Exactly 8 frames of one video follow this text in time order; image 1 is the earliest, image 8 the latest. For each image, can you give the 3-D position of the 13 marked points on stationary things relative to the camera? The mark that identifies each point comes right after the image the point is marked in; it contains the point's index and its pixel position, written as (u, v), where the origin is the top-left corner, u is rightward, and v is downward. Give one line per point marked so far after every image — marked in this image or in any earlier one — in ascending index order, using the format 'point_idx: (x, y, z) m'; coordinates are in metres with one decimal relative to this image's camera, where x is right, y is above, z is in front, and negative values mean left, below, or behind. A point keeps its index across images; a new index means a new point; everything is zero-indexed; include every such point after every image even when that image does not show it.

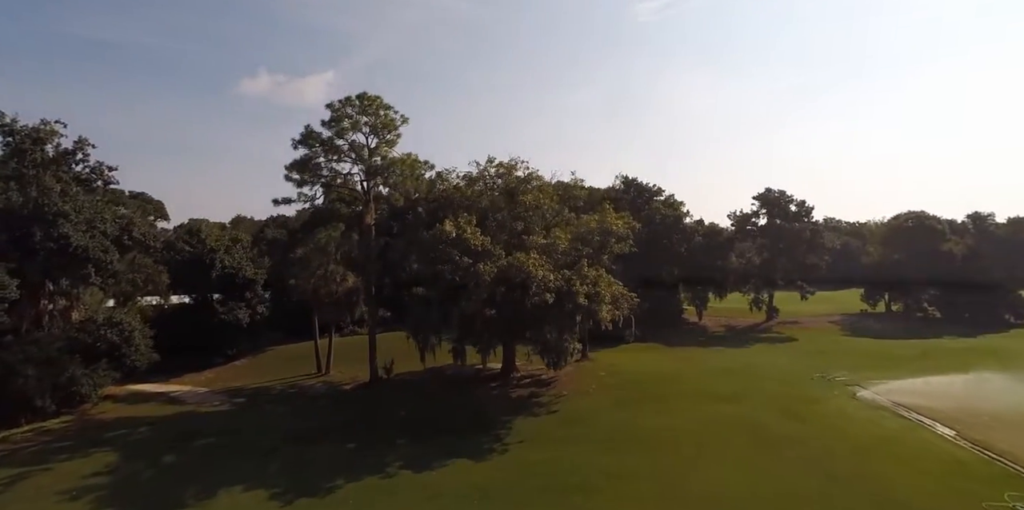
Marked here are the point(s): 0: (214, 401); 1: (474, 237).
0: (-9.7, -4.7, +19.9) m
1: (-1.1, +0.5, +17.4) m
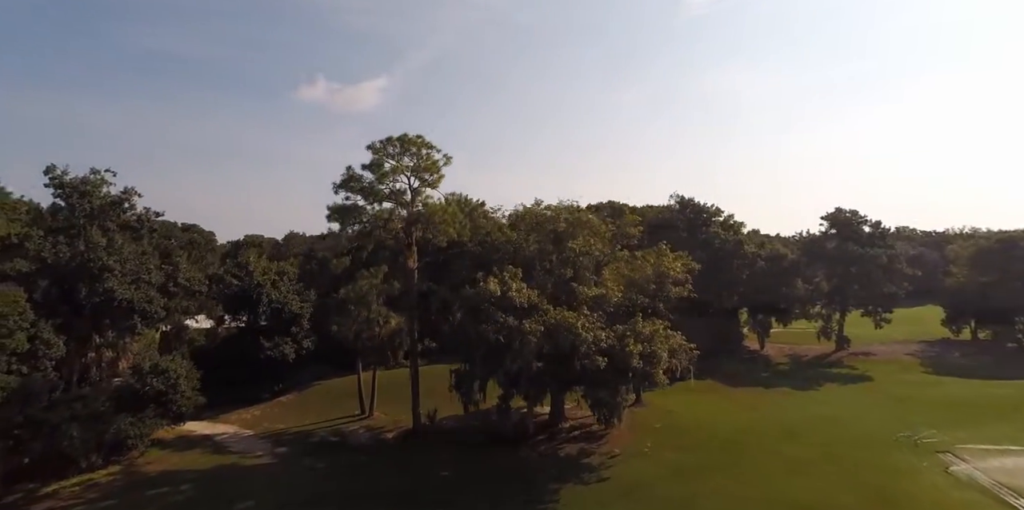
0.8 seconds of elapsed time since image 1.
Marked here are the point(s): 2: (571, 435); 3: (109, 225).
0: (-8.1, -6.2, +19.7) m
1: (+0.2, -1.0, +16.3) m
2: (+1.8, -5.7, +19.5) m
3: (-12.3, +0.7, +18.8) m
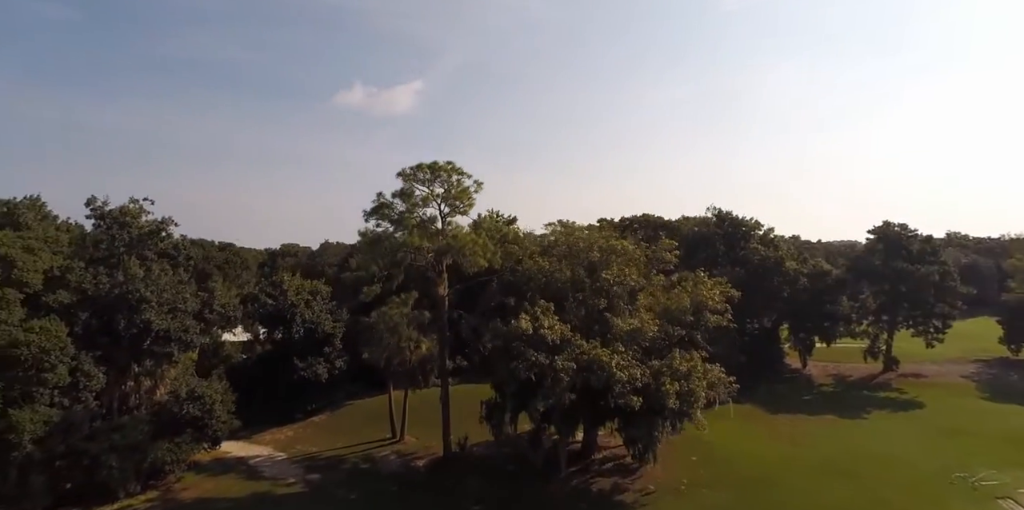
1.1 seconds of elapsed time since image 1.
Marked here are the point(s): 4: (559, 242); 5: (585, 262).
0: (-7.1, -7.1, +19.8) m
1: (+1.0, -1.9, +16.0) m
2: (+2.8, -6.6, +19.0) m
3: (-11.3, -0.1, +19.1) m
4: (+1.5, +0.4, +19.2) m
5: (+2.2, -0.3, +18.4) m
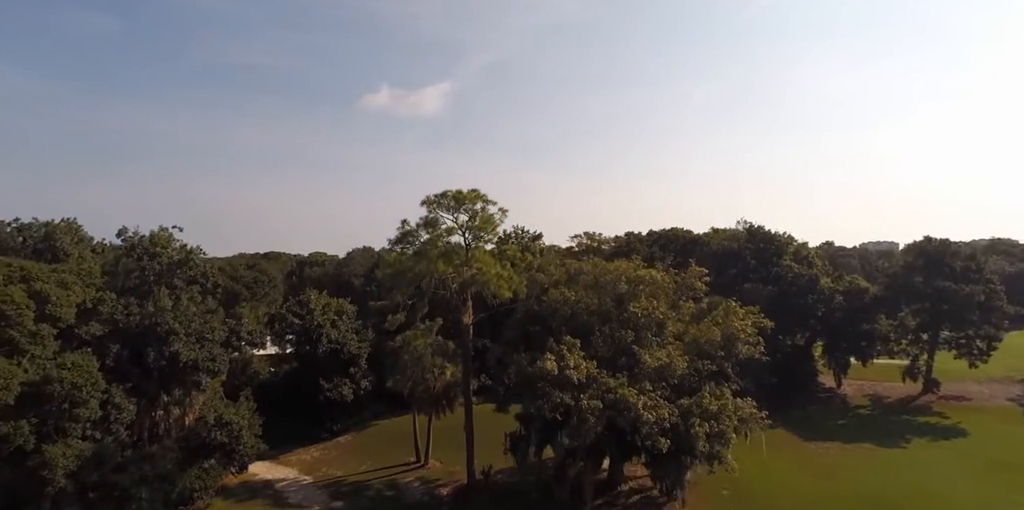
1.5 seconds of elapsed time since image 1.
0: (-6.3, -8.0, +19.8) m
1: (+1.6, -2.8, +15.6) m
2: (+3.6, -7.5, +18.7) m
3: (-10.5, -1.0, +19.3) m
4: (+2.2, -0.5, +18.8) m
5: (+2.9, -1.2, +18.0) m
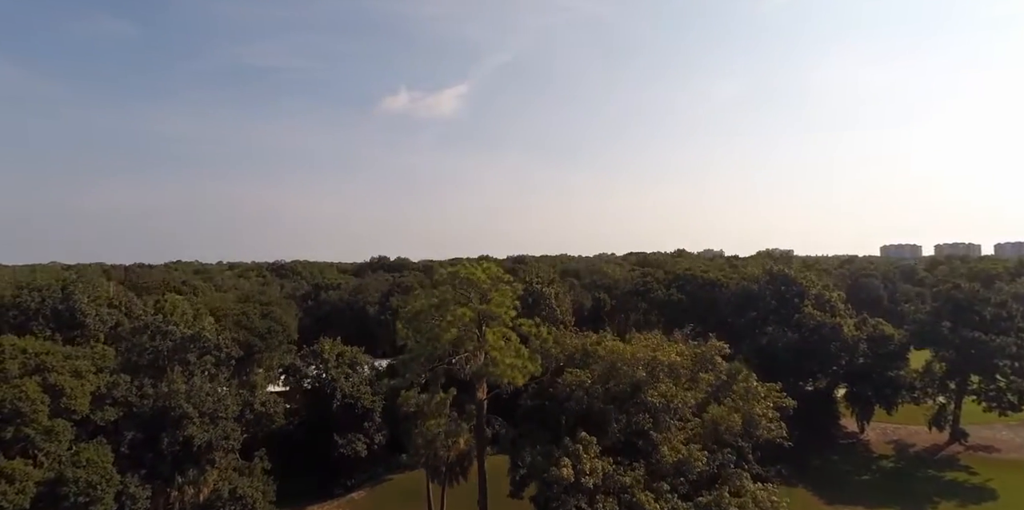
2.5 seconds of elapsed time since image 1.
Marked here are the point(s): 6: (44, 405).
0: (-5.8, -10.3, +19.8) m
1: (+2.0, -5.2, +15.3) m
2: (+4.0, -9.8, +18.3) m
3: (-10.1, -3.4, +19.3) m
4: (+2.7, -2.9, +18.4) m
5: (+3.3, -3.5, +17.6) m
6: (-12.0, -3.8, +15.8) m
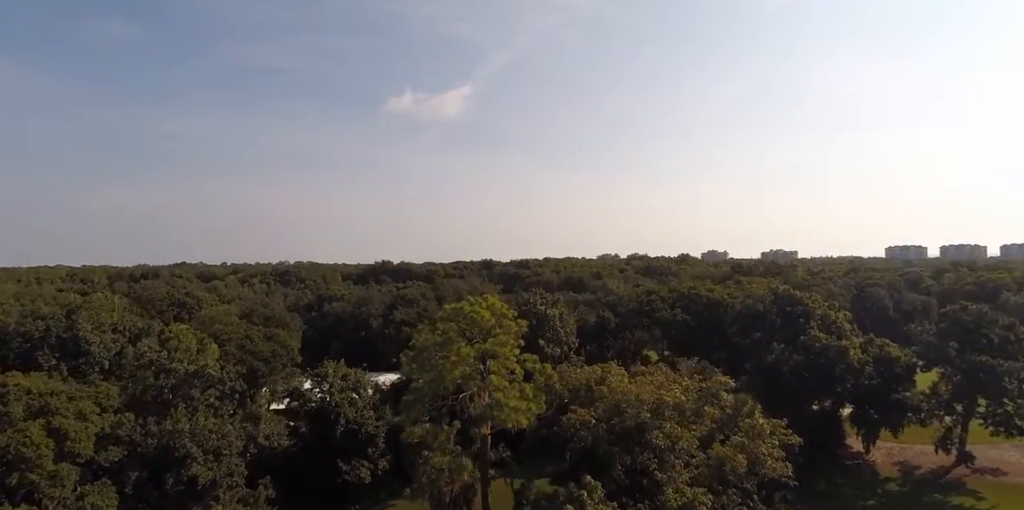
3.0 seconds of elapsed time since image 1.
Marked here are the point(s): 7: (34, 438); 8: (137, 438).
0: (-5.7, -11.4, +19.8) m
1: (+2.1, -6.3, +15.2) m
2: (+4.2, -10.9, +18.3) m
3: (-10.0, -4.5, +19.3) m
4: (+2.8, -4.0, +18.4) m
5: (+3.4, -4.6, +17.6) m
6: (-11.9, -5.0, +15.8) m
7: (-12.1, -4.6, +15.6) m
8: (-10.7, -5.2, +17.6) m
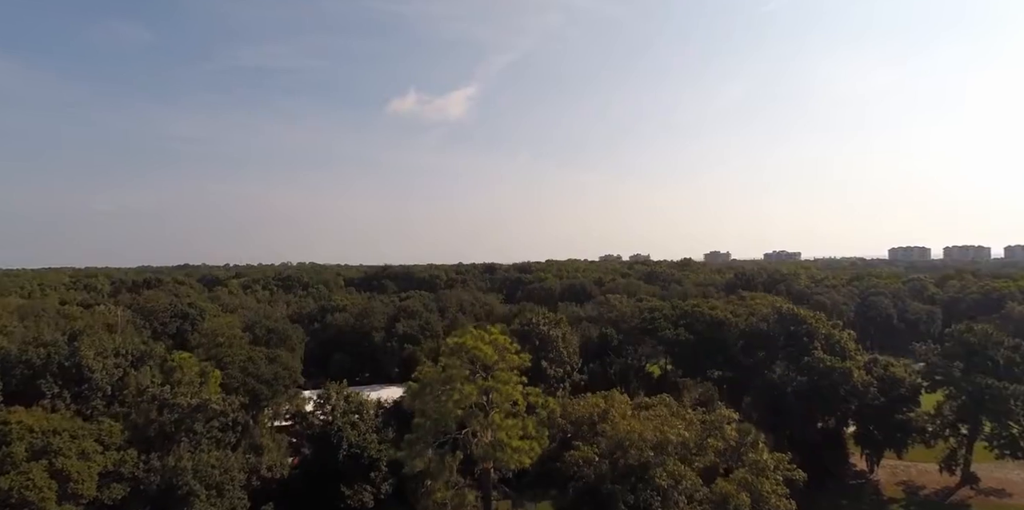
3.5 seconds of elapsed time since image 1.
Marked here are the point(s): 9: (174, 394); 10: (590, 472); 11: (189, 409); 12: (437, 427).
0: (-5.6, -12.4, +19.8) m
1: (+2.2, -7.4, +15.2) m
2: (+4.3, -11.9, +18.2) m
3: (-9.9, -5.6, +19.2) m
4: (+2.9, -5.0, +18.3) m
5: (+3.5, -5.7, +17.5) m
6: (-11.8, -6.1, +15.8) m
7: (-12.1, -5.7, +15.6) m
8: (-10.6, -6.3, +17.6) m
9: (-10.6, -4.2, +19.2) m
10: (+2.2, -5.9, +17.5) m
11: (-10.4, -5.0, +19.9) m
12: (-2.2, -5.0, +17.9) m
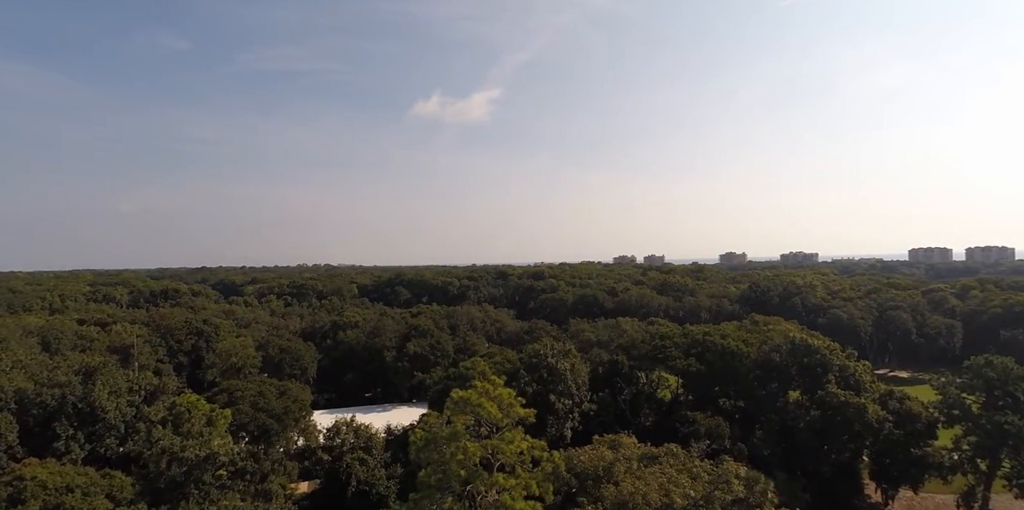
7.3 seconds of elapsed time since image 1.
0: (-5.4, -14.1, +19.9) m
1: (+2.2, -9.1, +15.1) m
2: (+4.4, -13.6, +18.1) m
3: (-9.7, -7.2, +19.4) m
4: (+3.0, -6.7, +18.1) m
5: (+3.6, -7.3, +17.3) m
6: (-11.7, -7.8, +16.0) m
7: (-12.0, -7.5, +15.8) m
8: (-10.5, -8.0, +17.8) m
9: (-10.5, -5.9, +19.4) m
10: (+2.3, -7.6, +17.4) m
11: (-10.2, -6.7, +20.1) m
12: (-2.1, -6.7, +17.8) m
